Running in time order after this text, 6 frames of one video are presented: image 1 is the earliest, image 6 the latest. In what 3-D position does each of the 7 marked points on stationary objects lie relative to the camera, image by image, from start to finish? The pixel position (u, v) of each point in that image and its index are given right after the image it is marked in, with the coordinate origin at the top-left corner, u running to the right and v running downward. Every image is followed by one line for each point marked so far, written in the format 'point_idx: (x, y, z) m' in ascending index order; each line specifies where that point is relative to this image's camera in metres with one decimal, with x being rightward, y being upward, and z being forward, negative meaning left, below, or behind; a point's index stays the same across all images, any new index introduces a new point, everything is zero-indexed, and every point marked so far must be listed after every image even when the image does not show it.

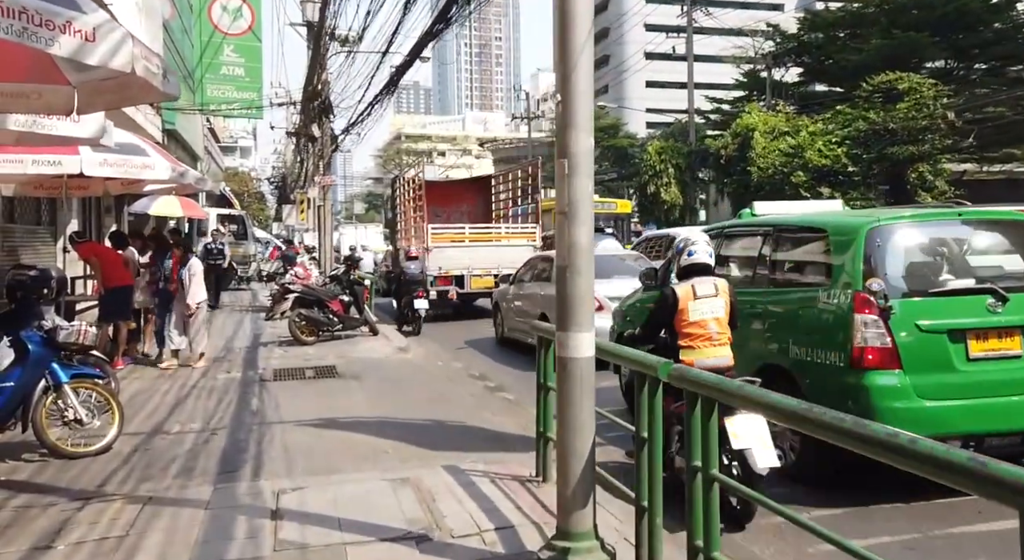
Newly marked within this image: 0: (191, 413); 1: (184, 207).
0: (-2.8, -1.2, +7.4) m
1: (-6.9, +1.5, +17.5) m
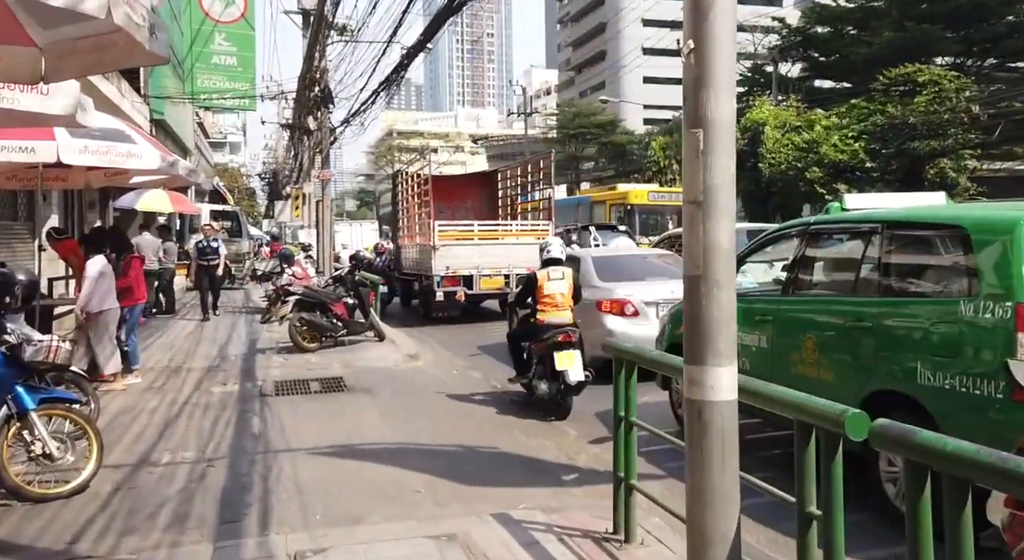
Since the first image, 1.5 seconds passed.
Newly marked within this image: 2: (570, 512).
0: (-2.5, -1.2, +6.4) m
1: (-6.7, +1.5, +16.5) m
2: (+0.3, -1.2, +4.5) m
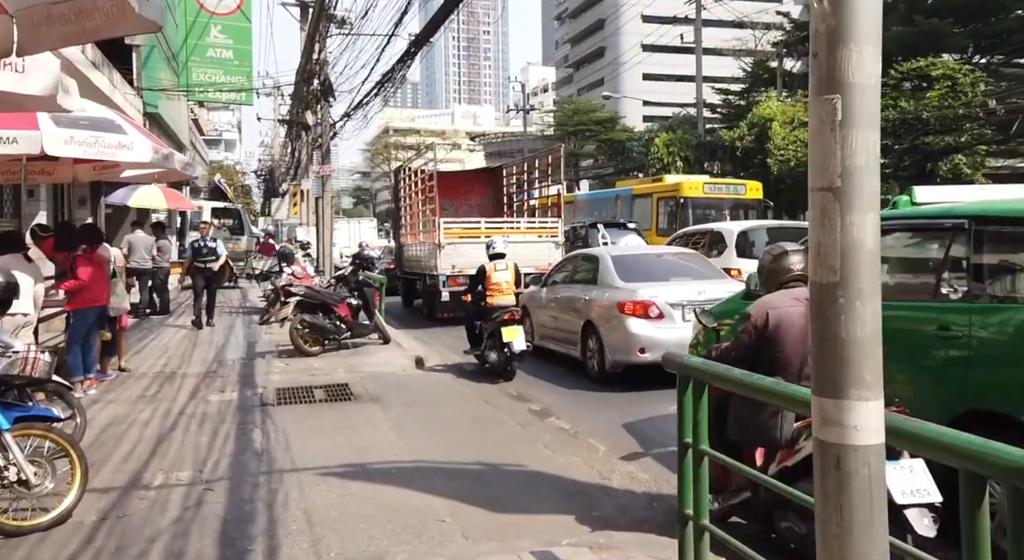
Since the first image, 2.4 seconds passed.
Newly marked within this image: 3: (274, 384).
0: (-2.3, -1.2, +5.8) m
1: (-6.6, +1.6, +15.9) m
2: (+0.5, -1.3, +3.9) m
3: (-2.5, -1.1, +8.8) m
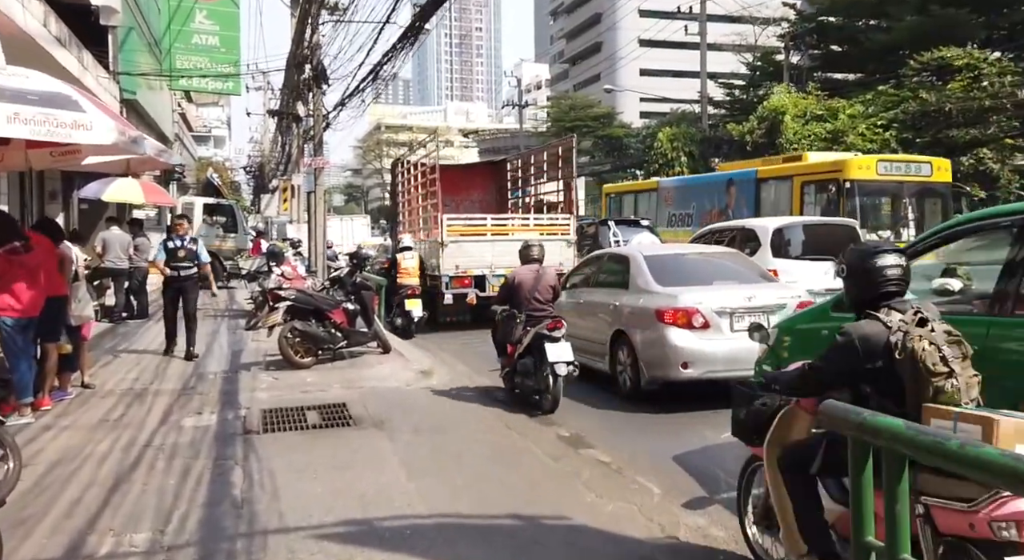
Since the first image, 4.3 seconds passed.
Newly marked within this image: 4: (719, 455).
0: (-2.1, -1.3, +4.7) m
1: (-6.4, +1.5, +14.7) m
2: (+0.8, -1.3, +2.8) m
3: (-2.3, -1.1, +7.7) m
4: (+1.5, -1.3, +6.1) m
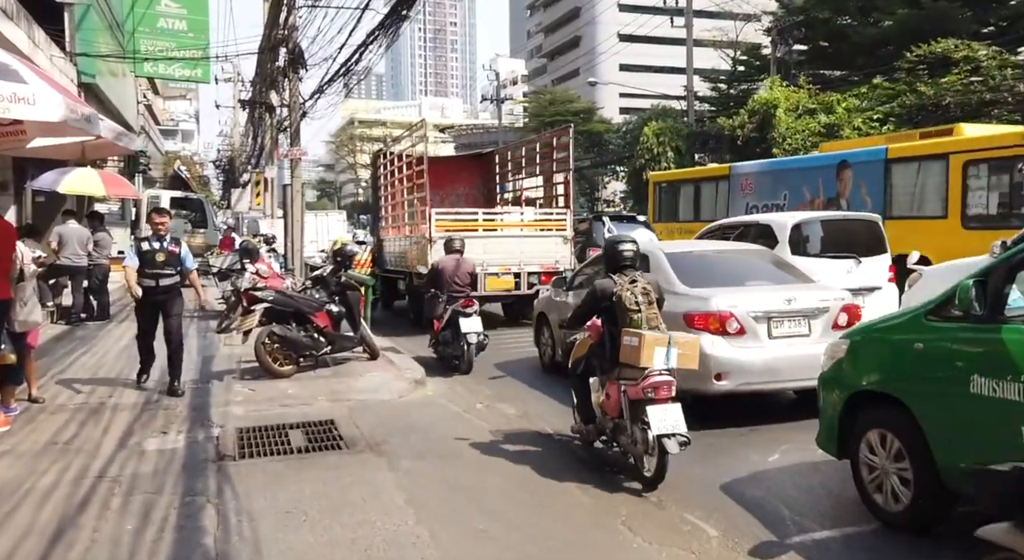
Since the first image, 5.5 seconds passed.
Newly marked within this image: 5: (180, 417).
0: (-1.9, -1.3, +3.7) m
1: (-6.6, +1.6, +13.6) m
2: (+1.0, -1.3, +1.9) m
3: (-2.2, -1.1, +6.7) m
4: (+1.6, -1.3, +5.3) m
5: (-2.7, -1.1, +6.8) m
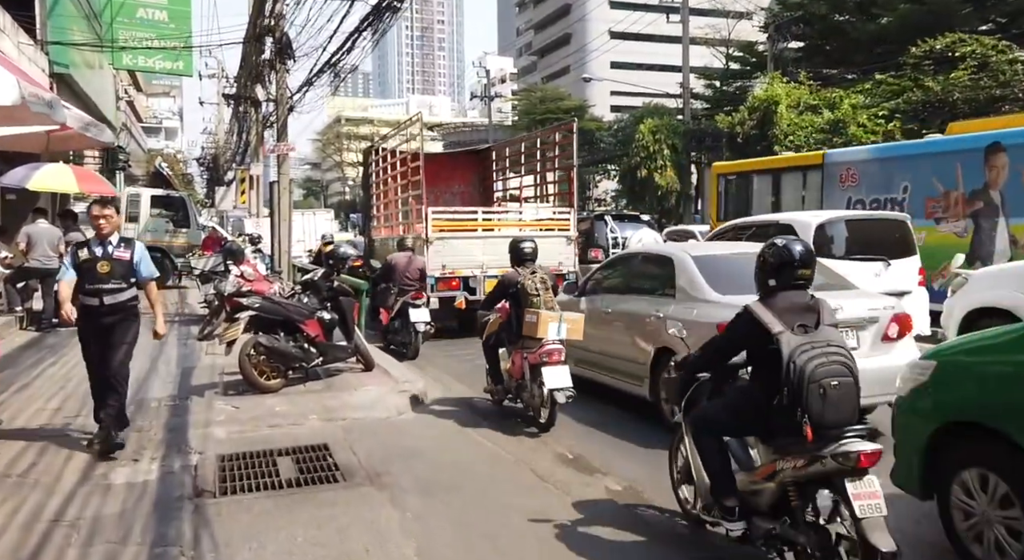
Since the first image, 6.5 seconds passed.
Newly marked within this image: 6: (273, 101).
0: (-1.7, -1.3, +3.0) m
1: (-6.5, +1.5, +12.8) m
2: (+1.2, -1.4, +1.2) m
3: (-2.1, -1.2, +6.0) m
4: (+1.8, -1.3, +4.6) m
5: (-2.6, -1.2, +6.0) m
6: (-4.7, +3.6, +16.7) m
